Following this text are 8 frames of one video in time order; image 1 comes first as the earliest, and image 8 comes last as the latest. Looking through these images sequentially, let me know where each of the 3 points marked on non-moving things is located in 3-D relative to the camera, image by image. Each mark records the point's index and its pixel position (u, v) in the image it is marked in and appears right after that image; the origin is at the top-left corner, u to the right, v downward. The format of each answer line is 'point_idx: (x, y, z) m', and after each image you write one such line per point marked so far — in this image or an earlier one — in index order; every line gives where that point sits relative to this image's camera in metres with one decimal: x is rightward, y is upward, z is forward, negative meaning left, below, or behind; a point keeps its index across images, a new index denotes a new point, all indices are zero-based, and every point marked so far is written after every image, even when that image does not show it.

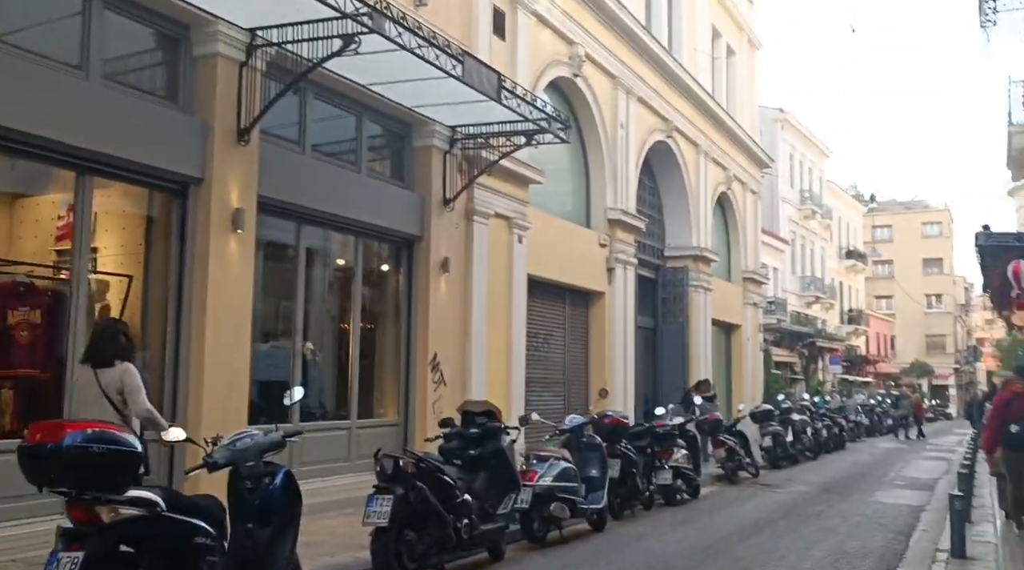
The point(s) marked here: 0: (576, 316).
0: (+1.2, -0.5, +19.0) m
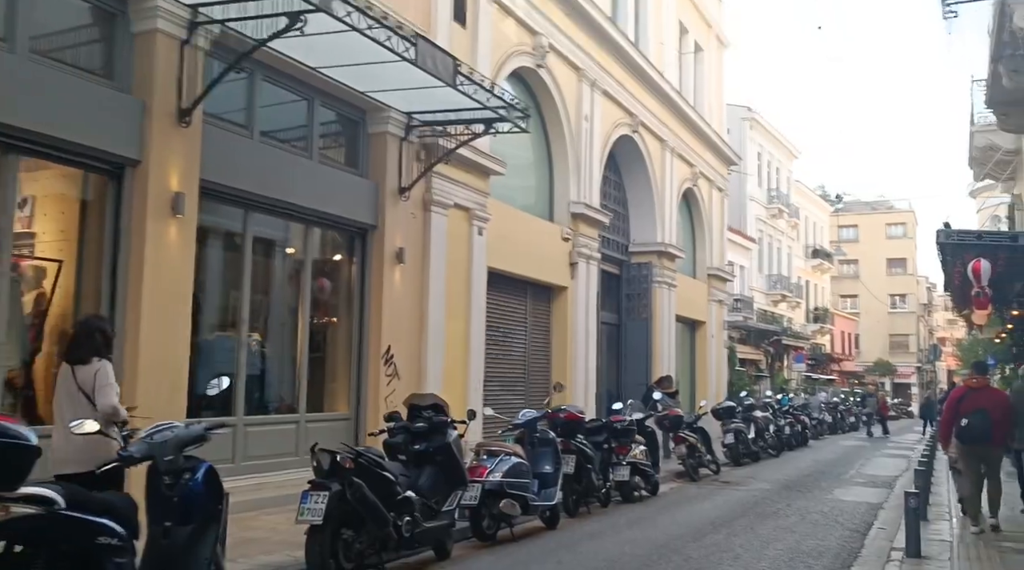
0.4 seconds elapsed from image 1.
0: (+0.5, -0.4, +18.8) m
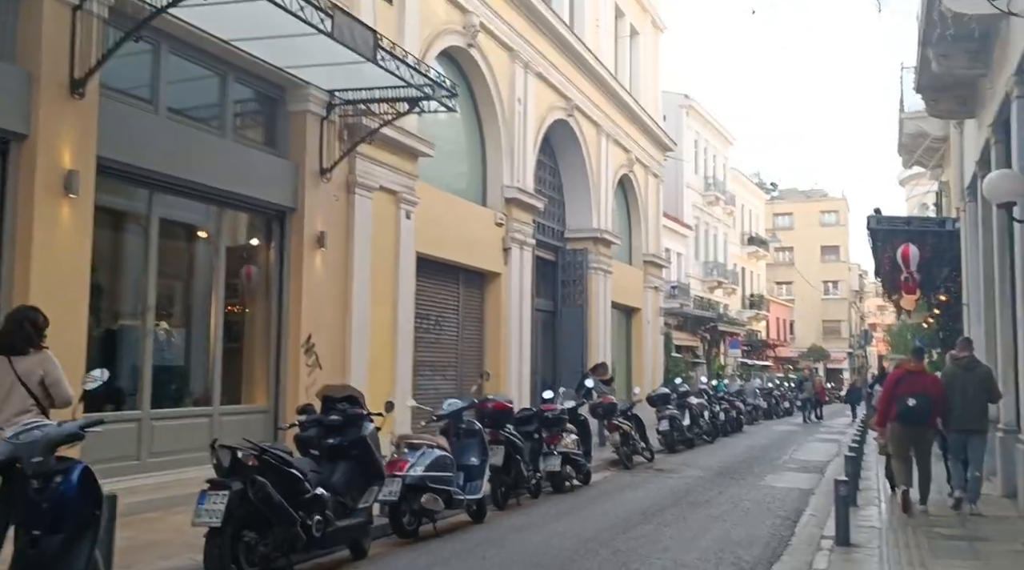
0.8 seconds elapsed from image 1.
0: (-0.7, -0.2, +18.4) m
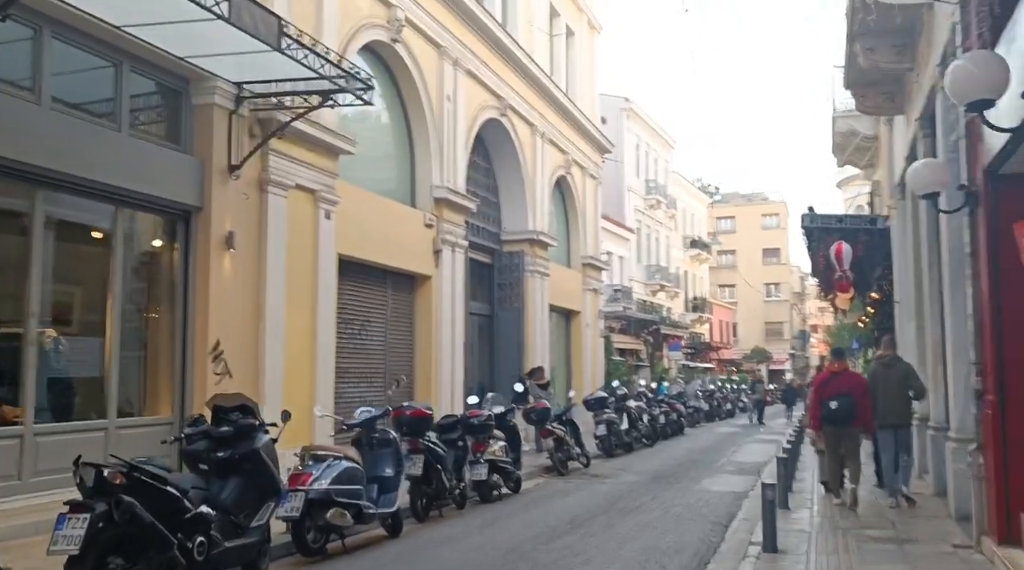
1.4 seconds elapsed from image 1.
0: (-1.9, -0.2, +17.8) m
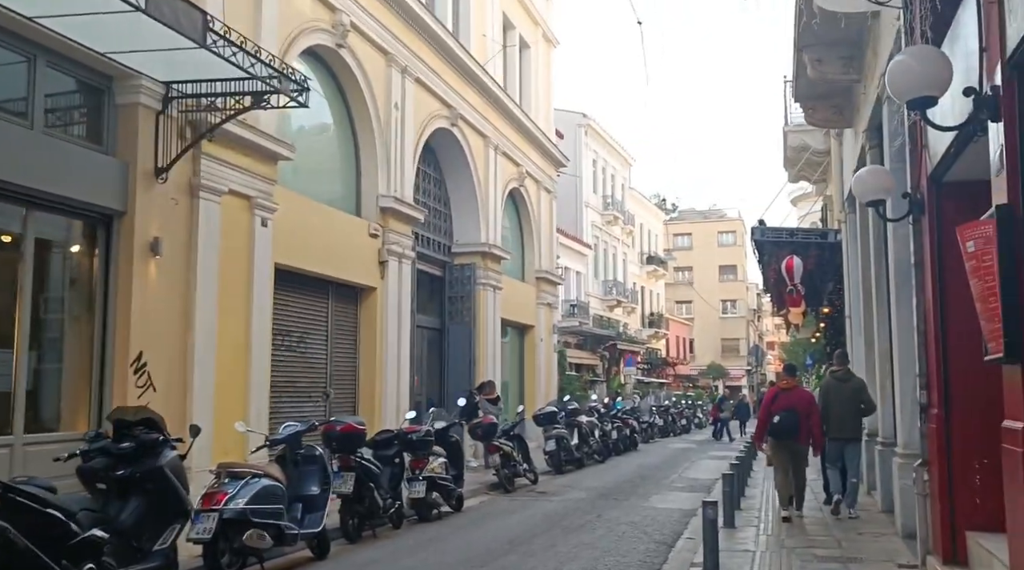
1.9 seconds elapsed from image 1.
0: (-2.8, -0.4, +17.3) m
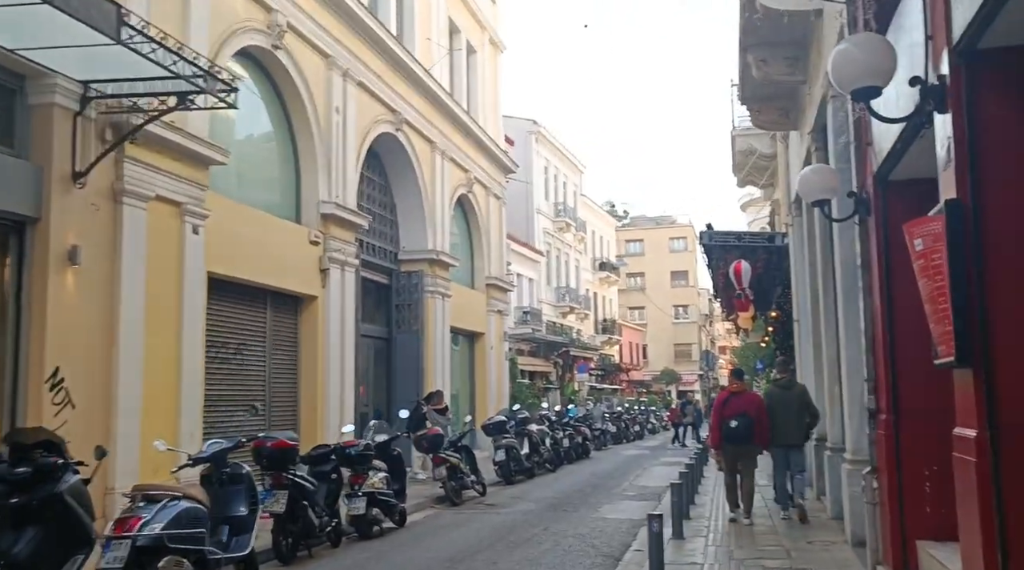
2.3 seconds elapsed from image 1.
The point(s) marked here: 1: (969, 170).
0: (-3.7, -0.6, +16.8) m
1: (+2.3, +0.6, +5.3) m
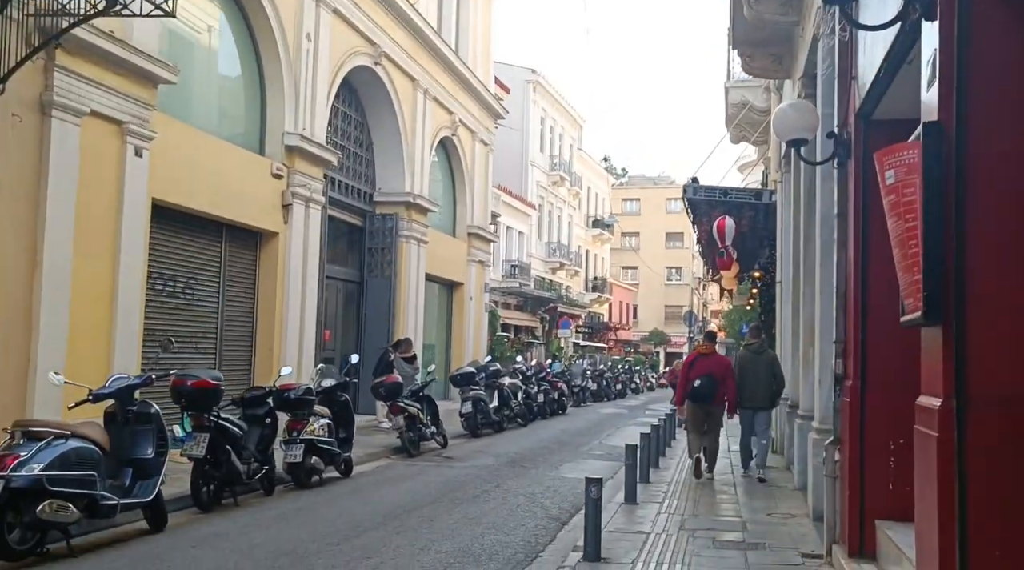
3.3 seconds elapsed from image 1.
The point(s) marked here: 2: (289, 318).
0: (-4.2, +0.4, +16.0) m
1: (+1.9, +0.8, +4.5) m
2: (-3.6, -0.5, +17.0) m
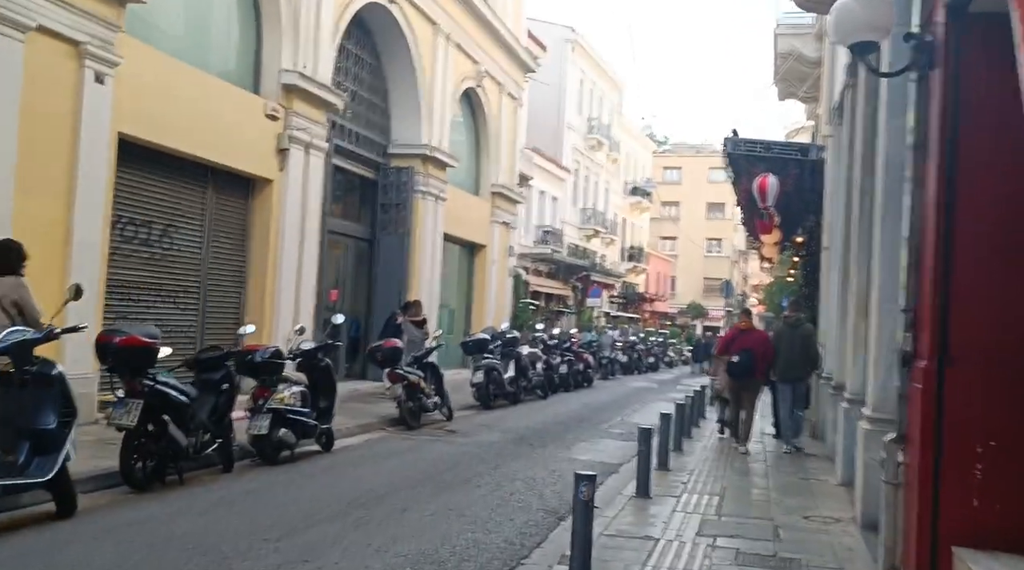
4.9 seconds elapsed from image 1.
0: (-4.0, +1.1, +14.6) m
1: (+1.7, +1.0, +2.9) m
2: (-3.4, +0.2, +15.6) m
